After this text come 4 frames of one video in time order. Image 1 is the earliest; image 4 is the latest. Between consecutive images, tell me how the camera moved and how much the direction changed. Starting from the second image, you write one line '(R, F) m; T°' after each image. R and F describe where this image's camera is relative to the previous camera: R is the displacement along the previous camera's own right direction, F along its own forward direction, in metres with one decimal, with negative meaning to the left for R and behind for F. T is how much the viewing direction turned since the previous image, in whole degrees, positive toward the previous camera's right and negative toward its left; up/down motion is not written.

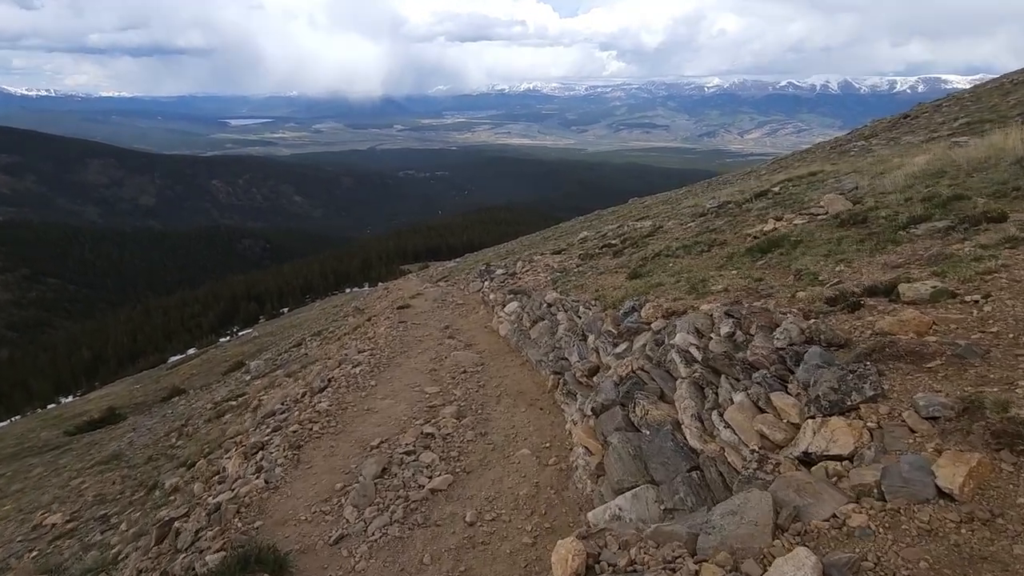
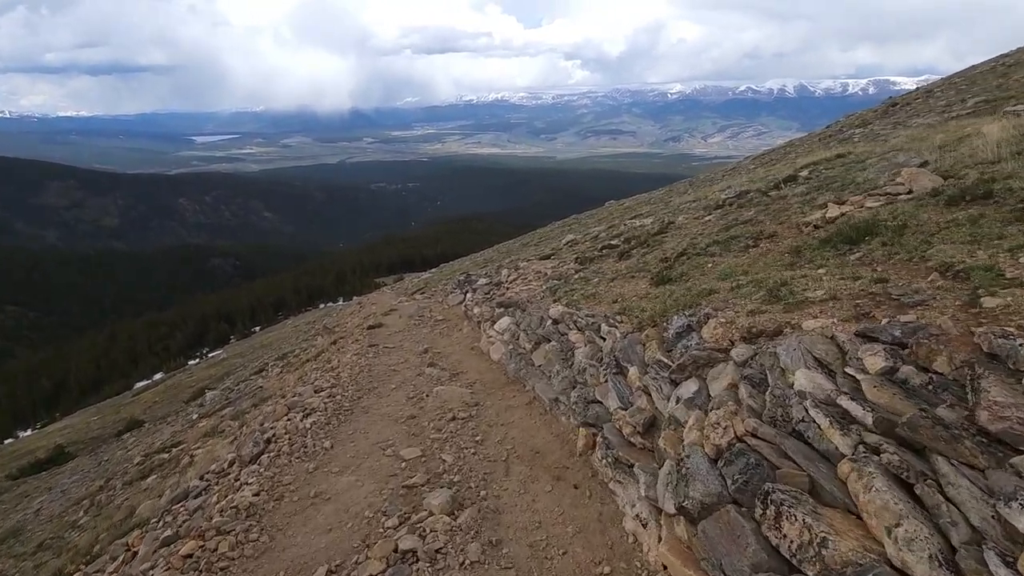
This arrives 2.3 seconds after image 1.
(-0.5, +3.5) m; +2°
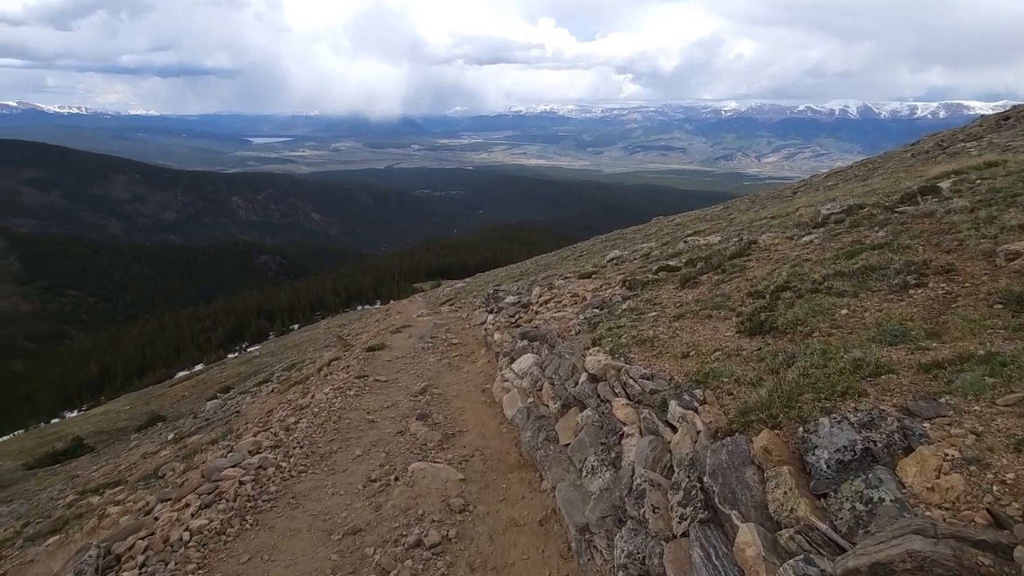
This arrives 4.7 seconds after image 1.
(+0.3, +4.1) m; -4°
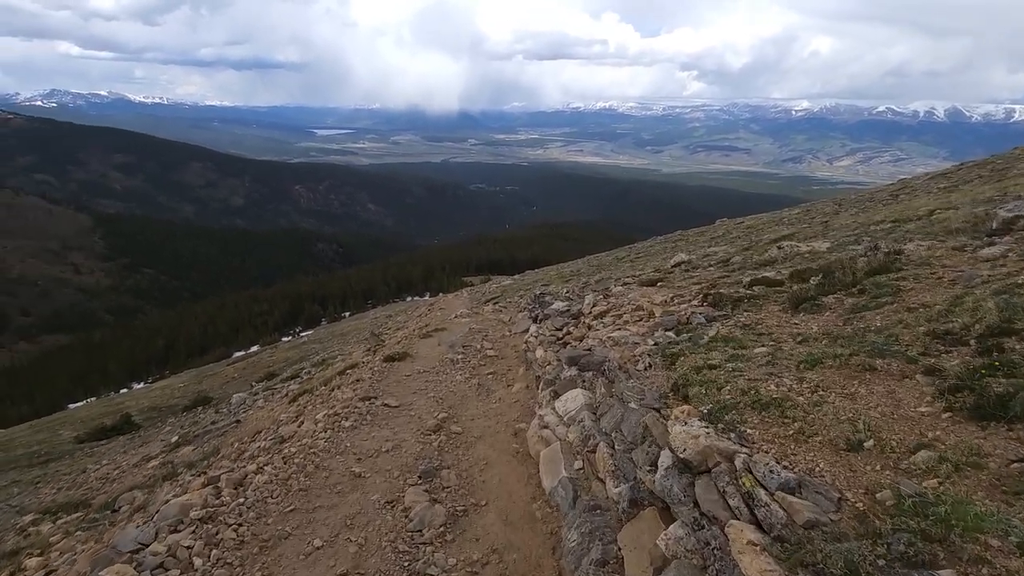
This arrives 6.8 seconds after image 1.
(0.0, +3.4) m; -5°
